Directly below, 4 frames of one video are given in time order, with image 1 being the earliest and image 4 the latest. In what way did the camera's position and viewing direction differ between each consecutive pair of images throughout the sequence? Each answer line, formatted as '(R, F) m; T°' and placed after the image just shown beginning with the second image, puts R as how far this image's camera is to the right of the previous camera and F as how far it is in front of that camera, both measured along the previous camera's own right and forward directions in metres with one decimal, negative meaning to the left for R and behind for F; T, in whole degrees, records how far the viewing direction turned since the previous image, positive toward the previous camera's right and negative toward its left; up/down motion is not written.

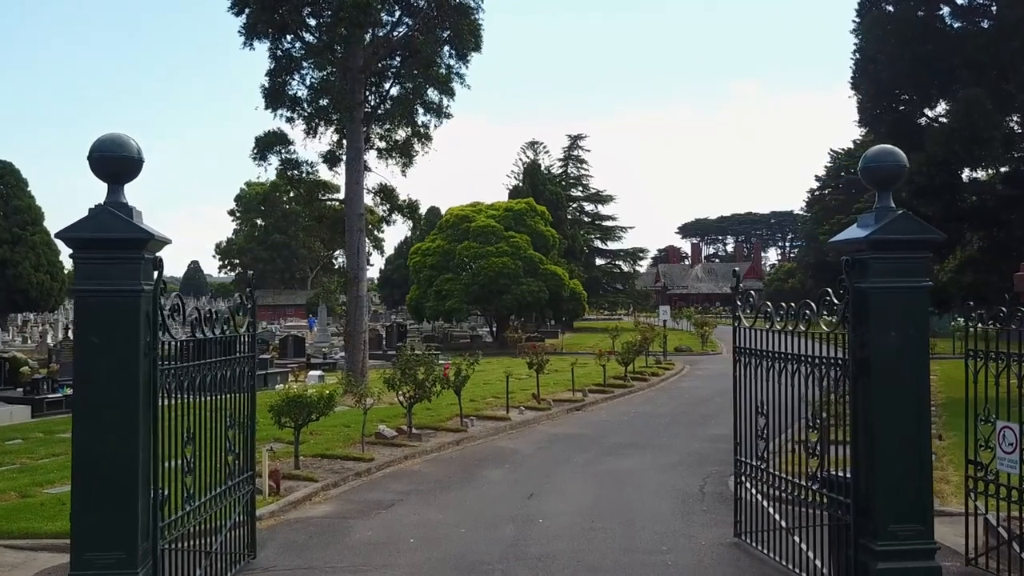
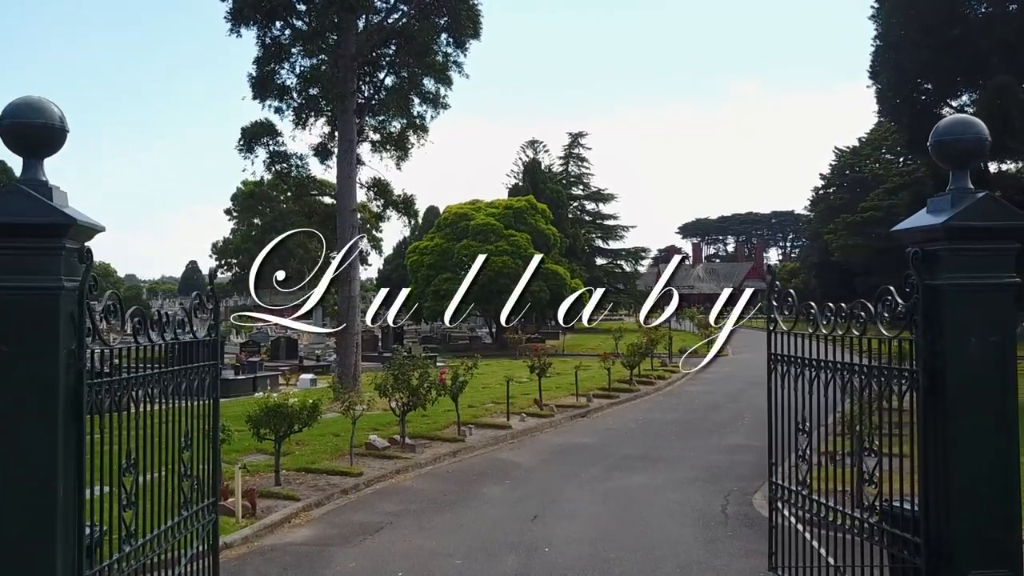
(0.0, +1.0) m; 0°
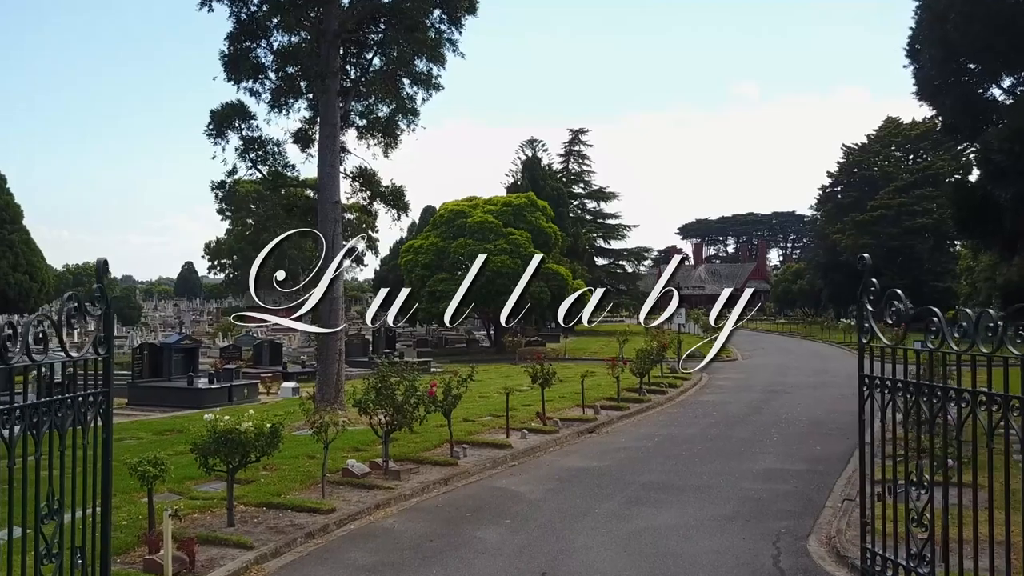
(0.0, +1.8) m; 0°
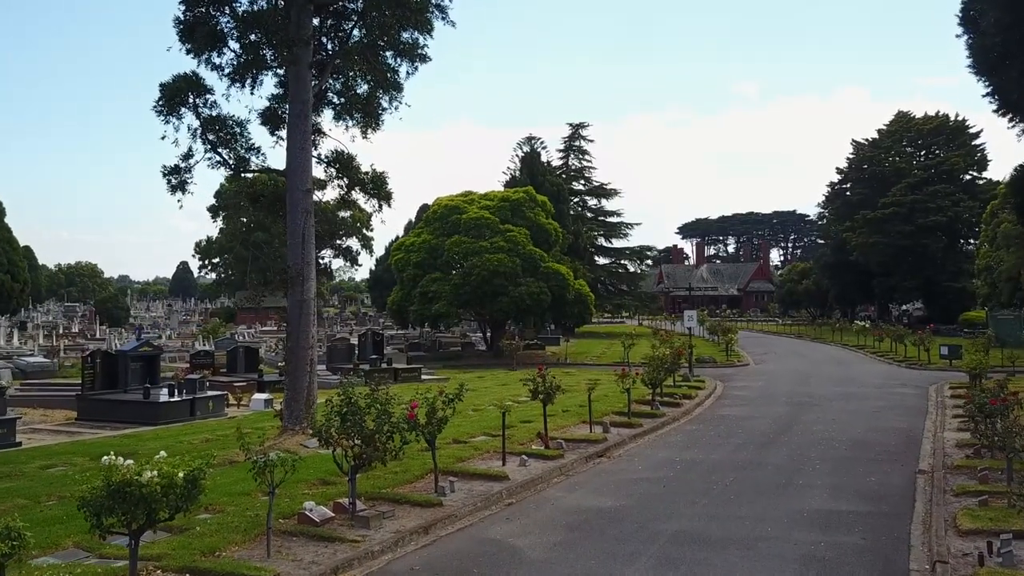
(0.0, +2.2) m; 0°
